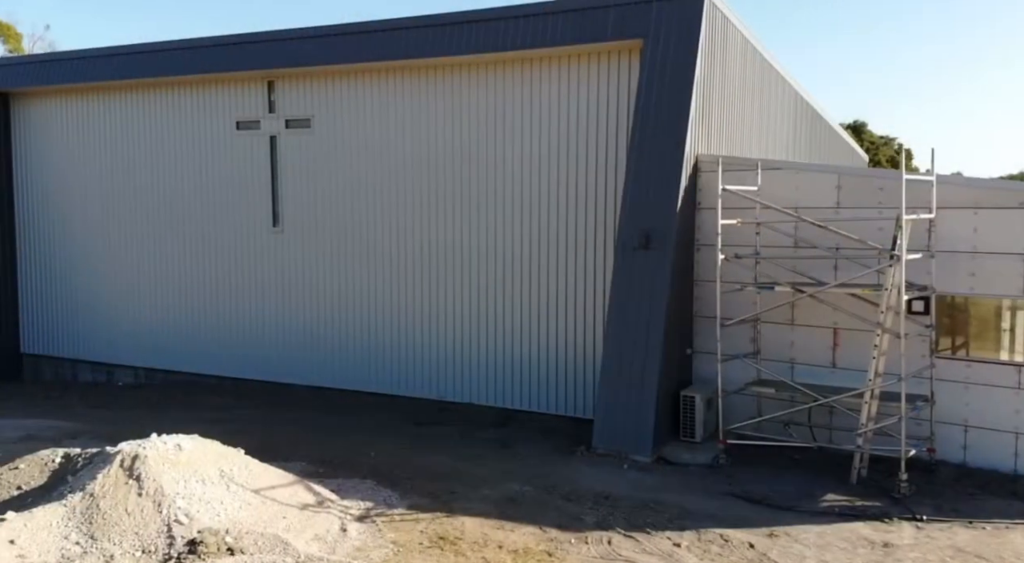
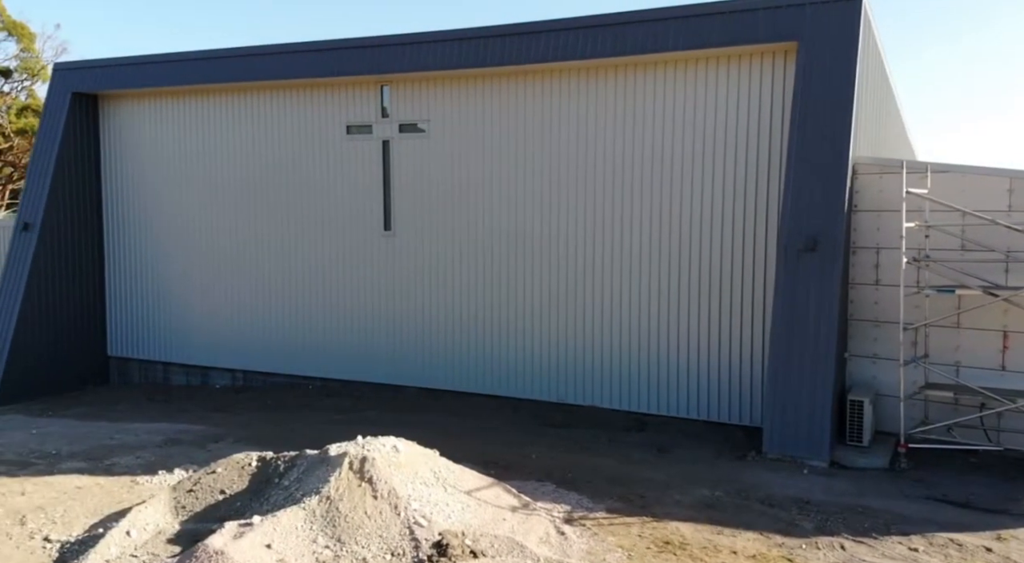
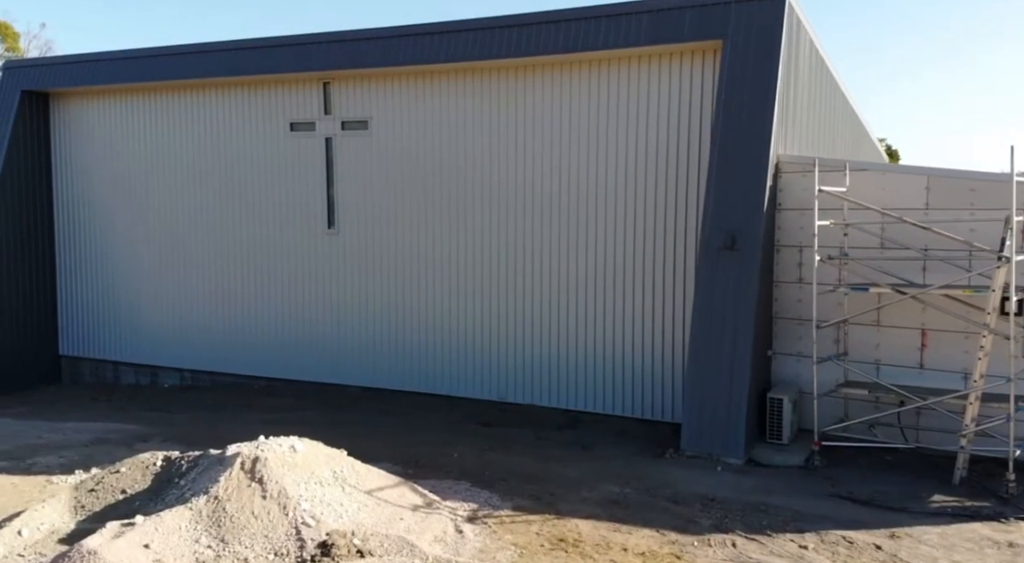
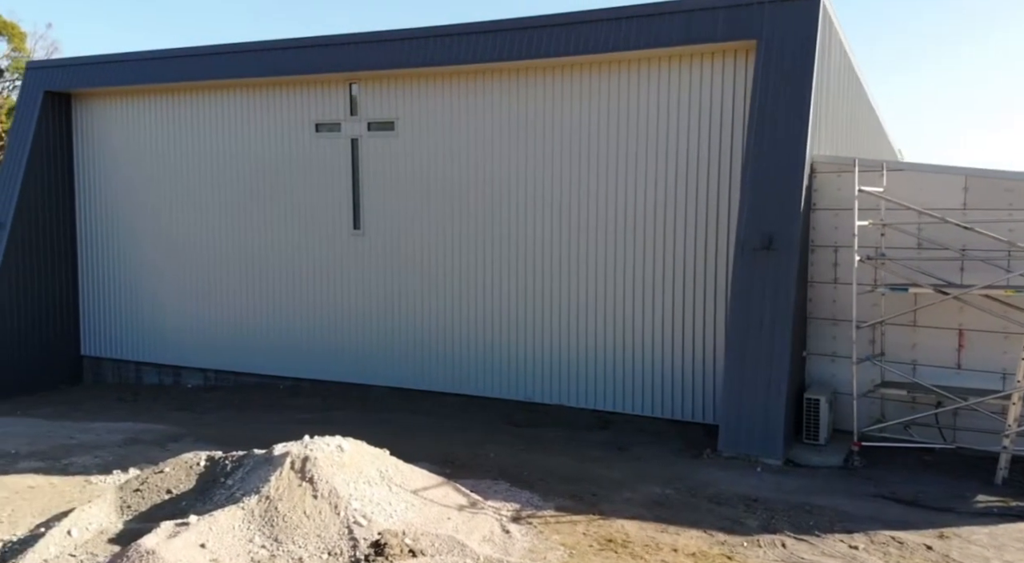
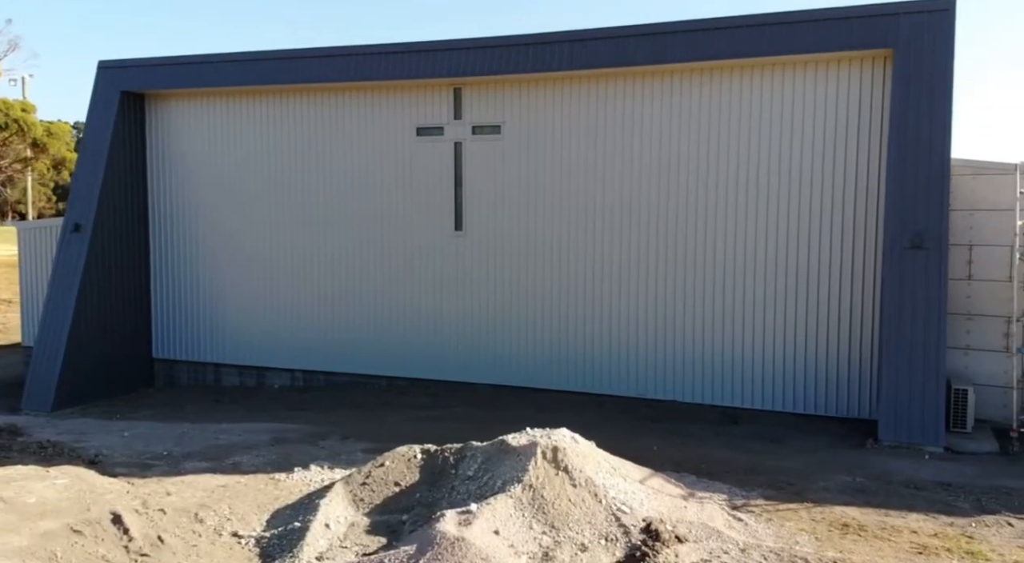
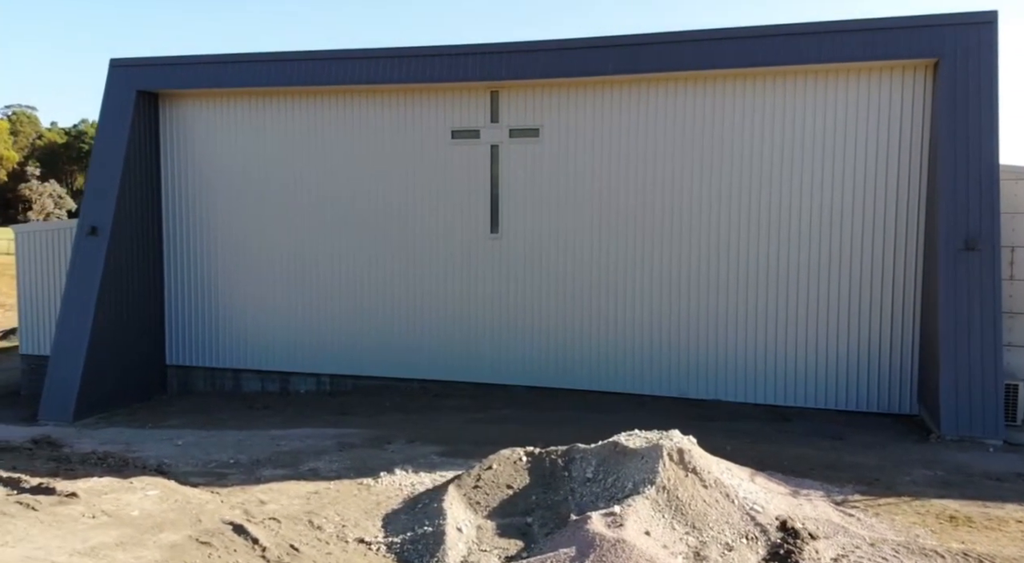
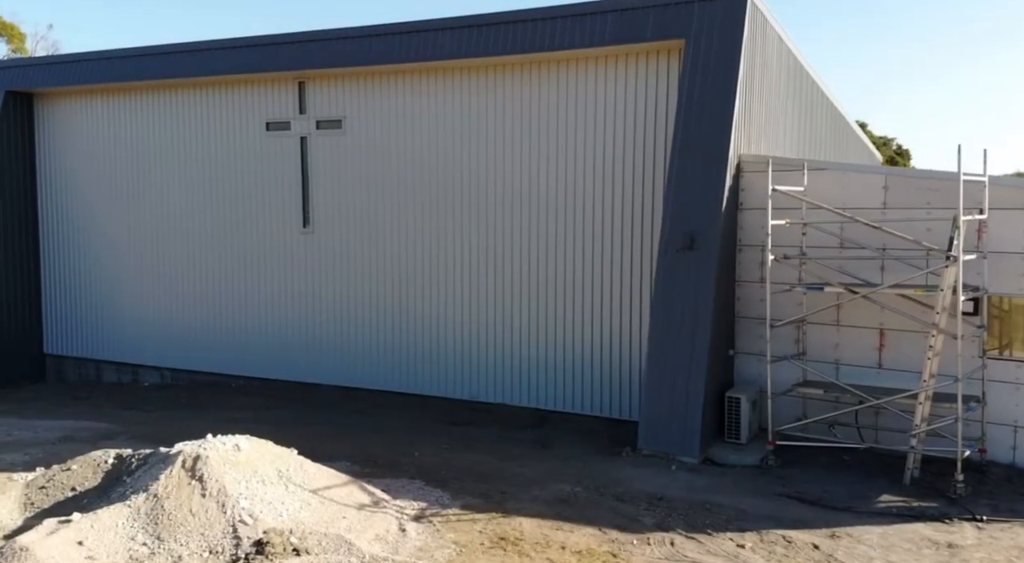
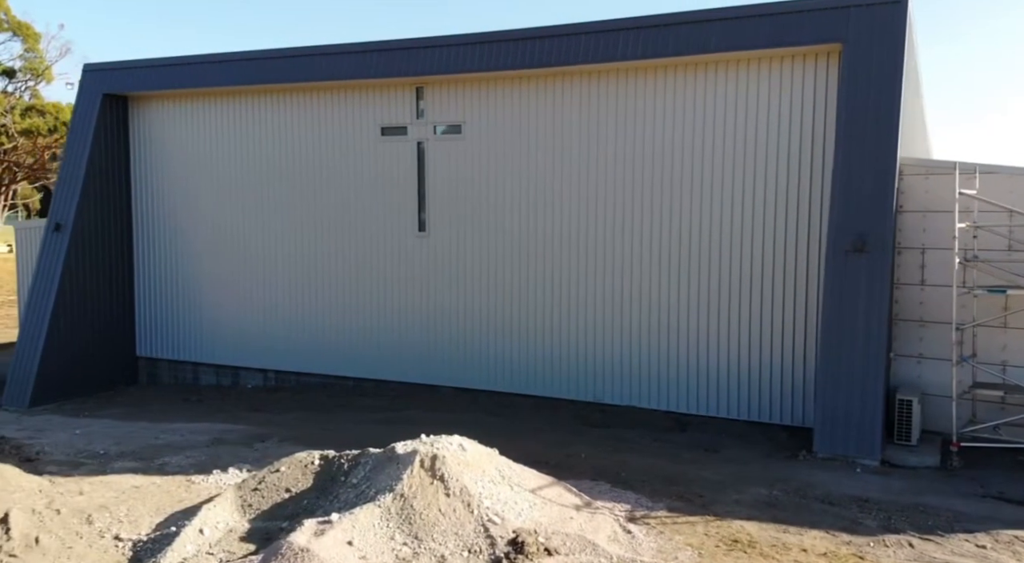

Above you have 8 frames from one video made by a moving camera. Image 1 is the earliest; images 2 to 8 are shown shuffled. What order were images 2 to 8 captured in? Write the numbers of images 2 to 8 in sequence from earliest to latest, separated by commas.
7, 3, 4, 2, 8, 5, 6
